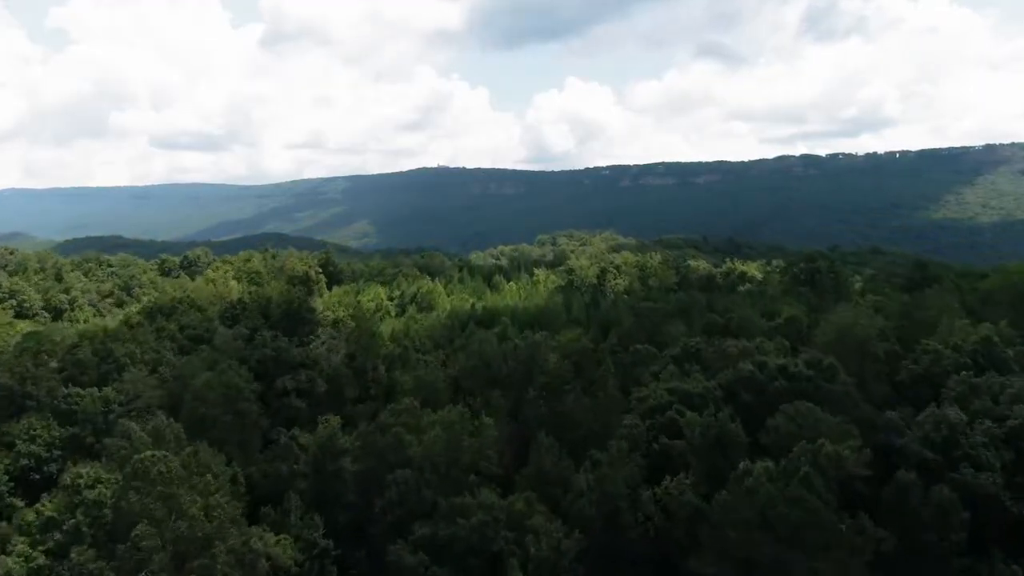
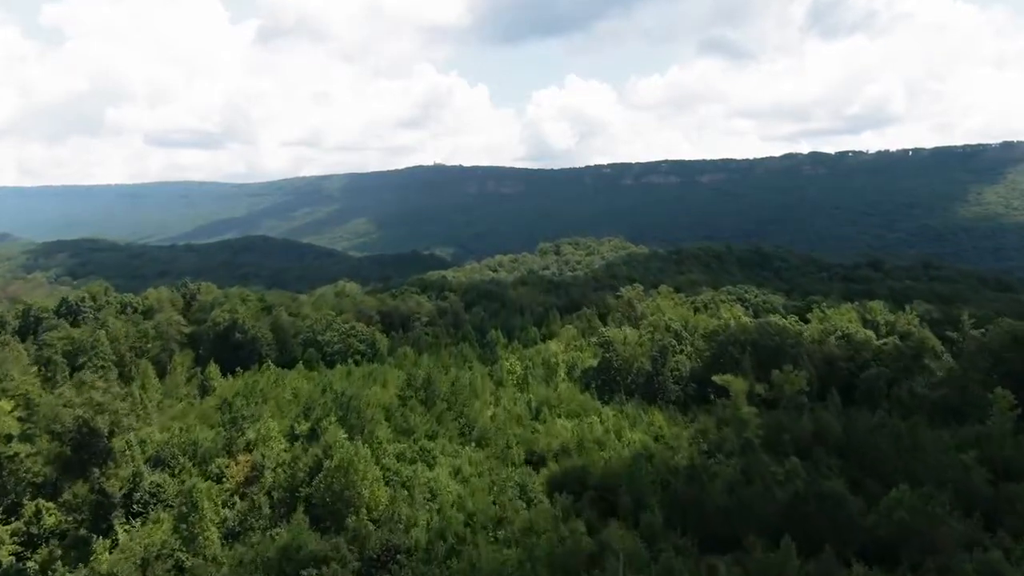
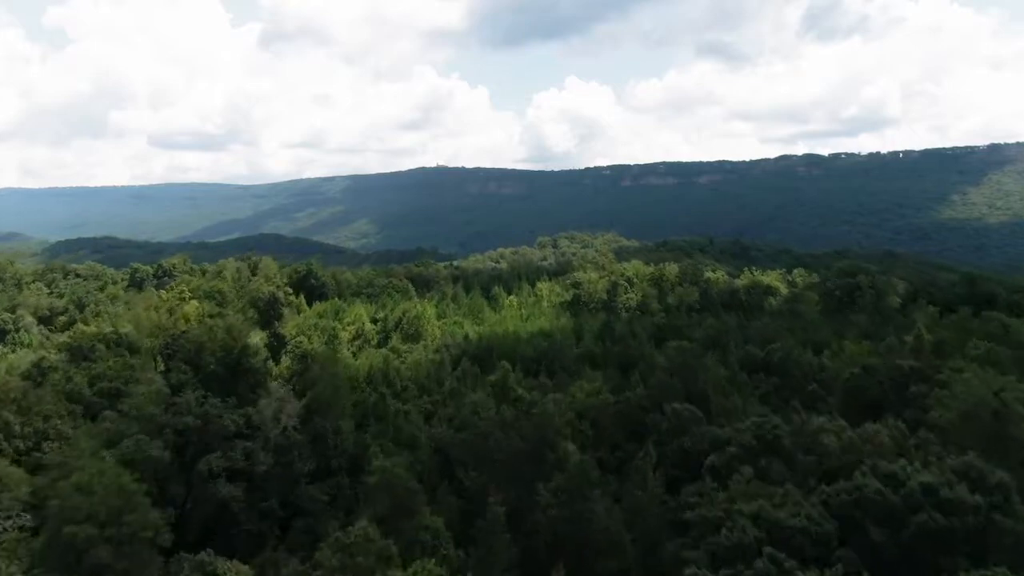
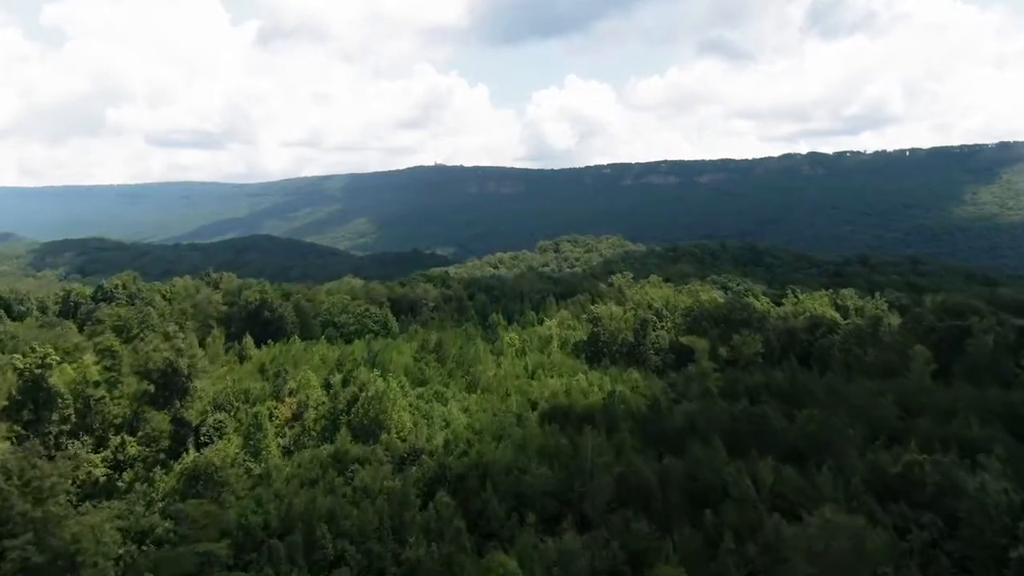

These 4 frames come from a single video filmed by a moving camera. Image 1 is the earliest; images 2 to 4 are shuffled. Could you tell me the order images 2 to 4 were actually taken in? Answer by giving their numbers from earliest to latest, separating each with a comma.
3, 4, 2
